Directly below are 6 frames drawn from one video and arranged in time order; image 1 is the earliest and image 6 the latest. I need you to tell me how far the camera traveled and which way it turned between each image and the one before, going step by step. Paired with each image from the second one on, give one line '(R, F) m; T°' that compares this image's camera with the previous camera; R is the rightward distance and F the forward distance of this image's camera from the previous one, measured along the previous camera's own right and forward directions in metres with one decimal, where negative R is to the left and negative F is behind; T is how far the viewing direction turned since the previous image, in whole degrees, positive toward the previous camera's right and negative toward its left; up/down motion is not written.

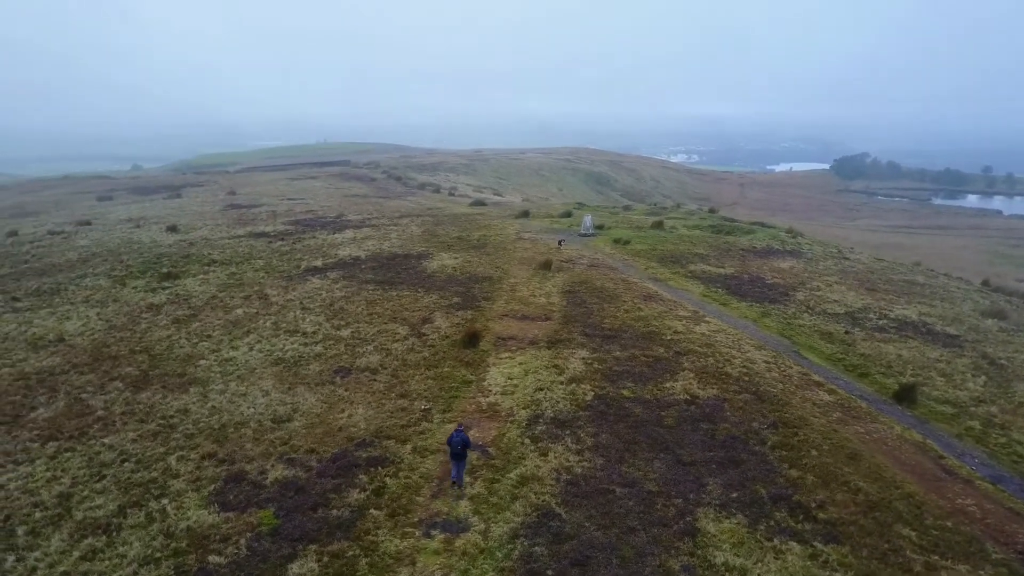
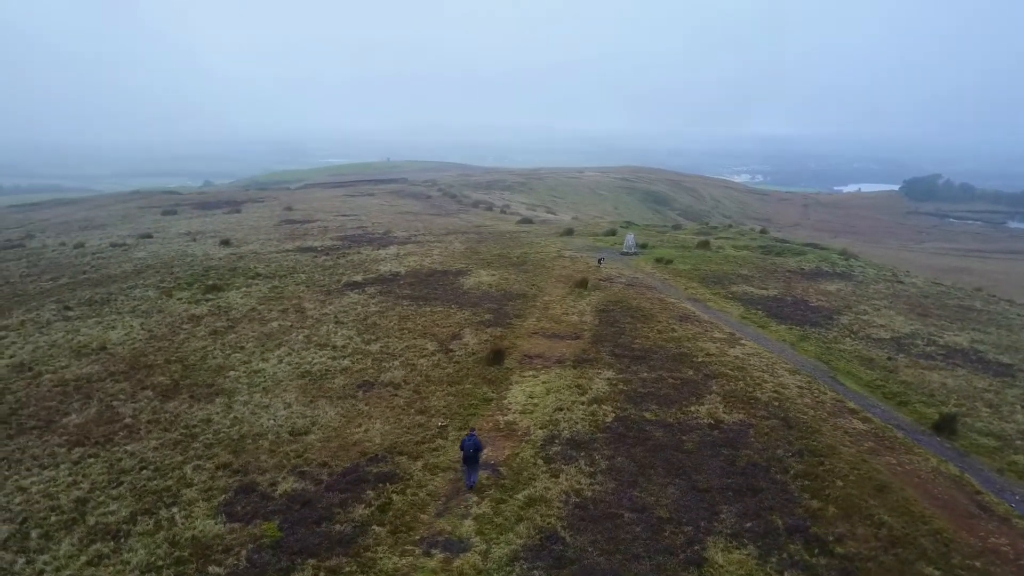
(+1.0, +0.2) m; -4°
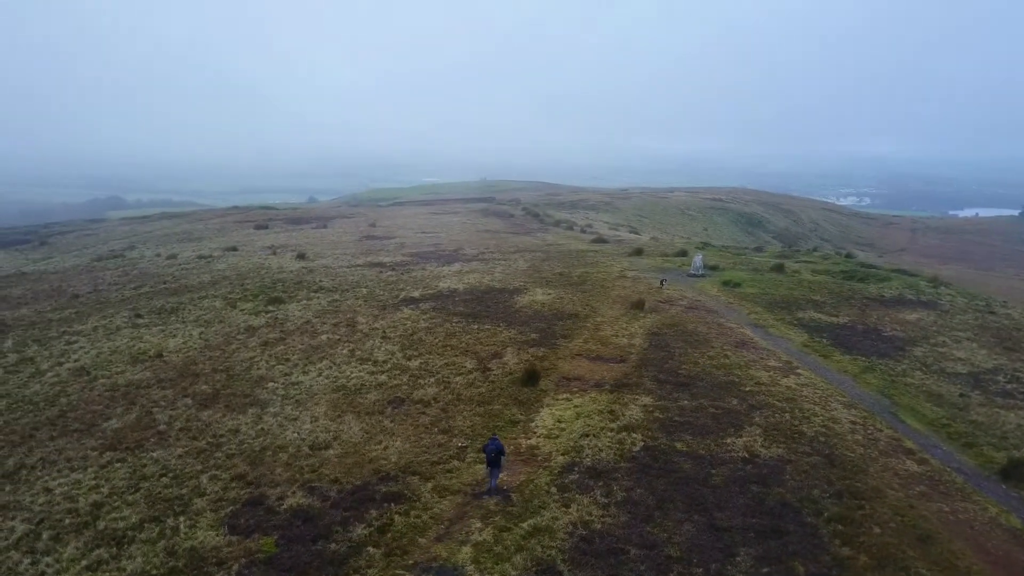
(+1.6, +0.7) m; -7°
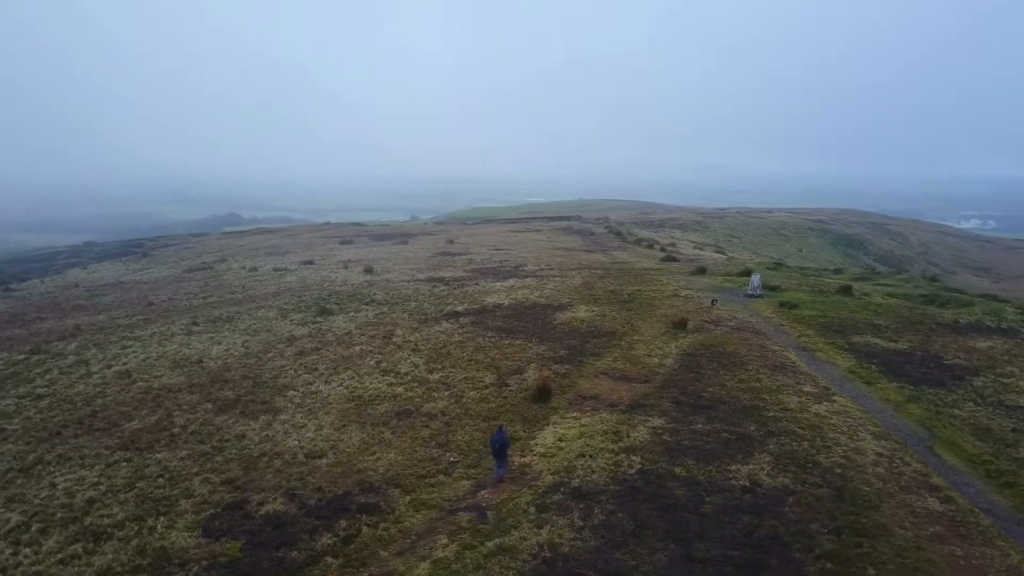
(+2.4, +0.5) m; -7°
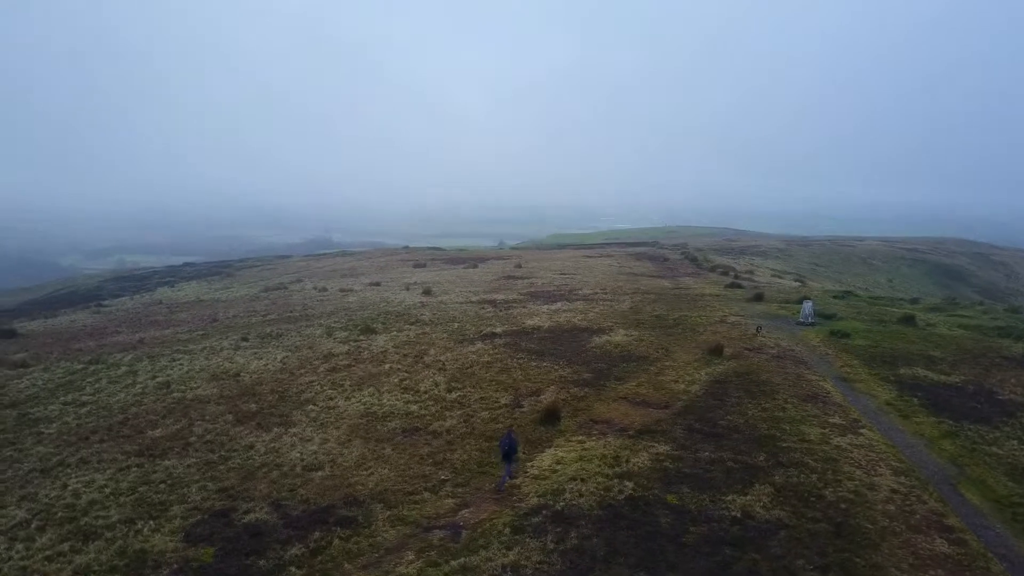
(+2.2, +0.2) m; -6°
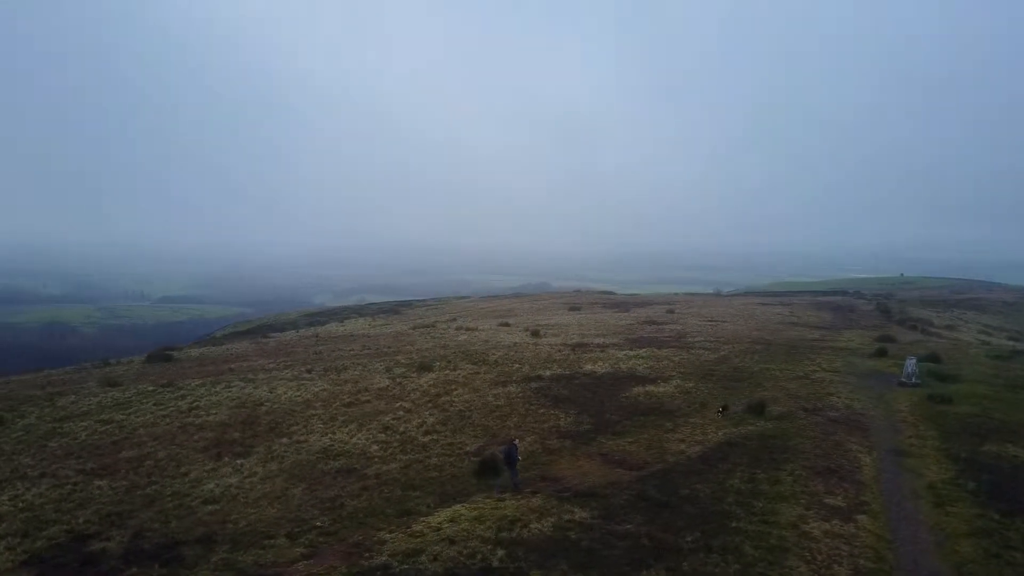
(+7.0, +2.9) m; -15°
